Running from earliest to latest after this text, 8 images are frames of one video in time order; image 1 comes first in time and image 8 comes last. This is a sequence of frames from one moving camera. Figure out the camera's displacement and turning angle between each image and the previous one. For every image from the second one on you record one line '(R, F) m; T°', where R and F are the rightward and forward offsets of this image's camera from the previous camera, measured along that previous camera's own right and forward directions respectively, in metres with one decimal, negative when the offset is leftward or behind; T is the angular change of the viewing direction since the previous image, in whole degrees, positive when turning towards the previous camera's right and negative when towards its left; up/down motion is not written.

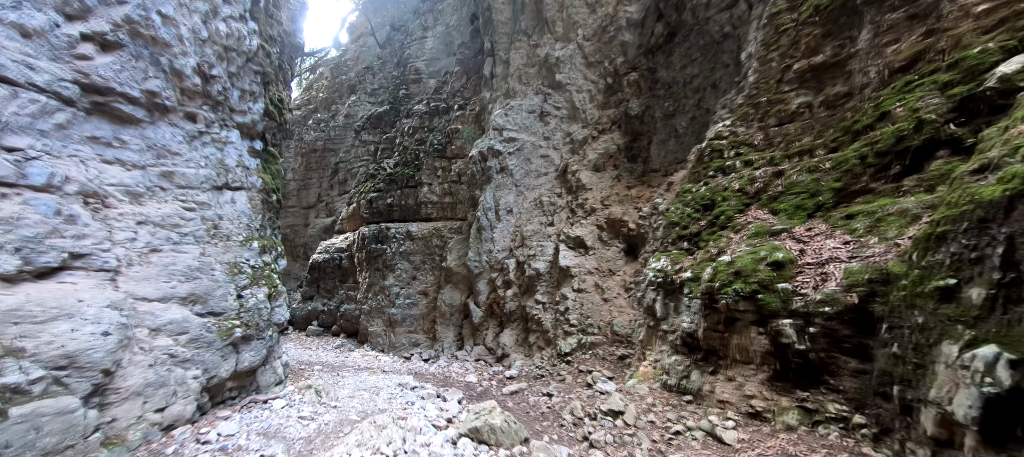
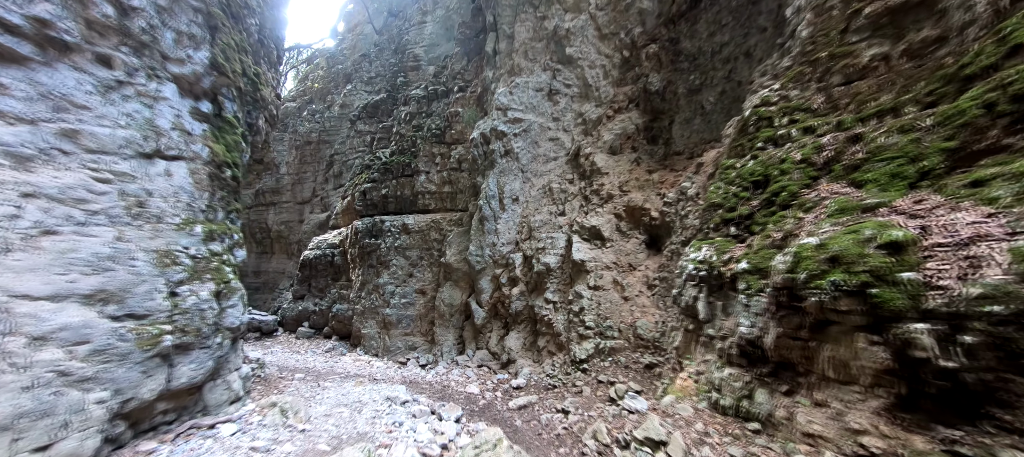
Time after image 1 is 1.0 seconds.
(-0.1, +1.1) m; -1°
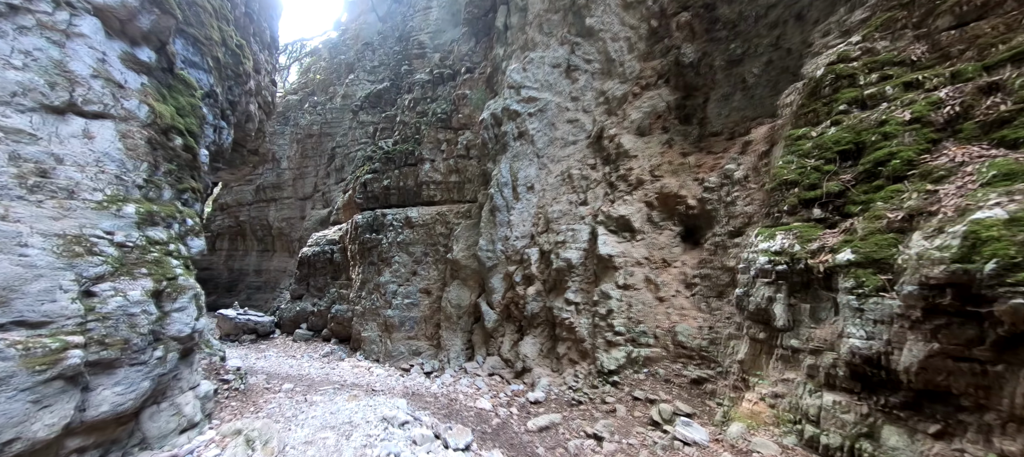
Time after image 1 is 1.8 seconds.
(-0.2, +1.0) m; -1°
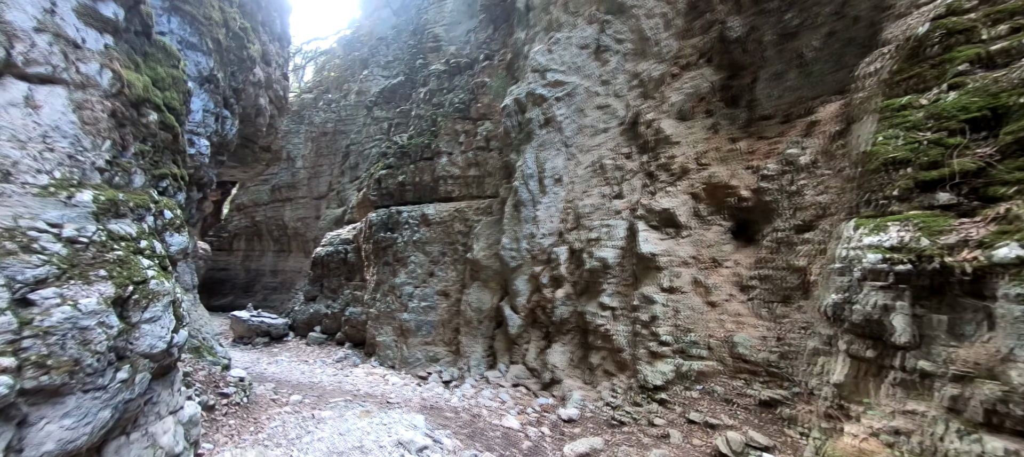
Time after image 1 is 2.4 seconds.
(-0.2, +0.7) m; -2°
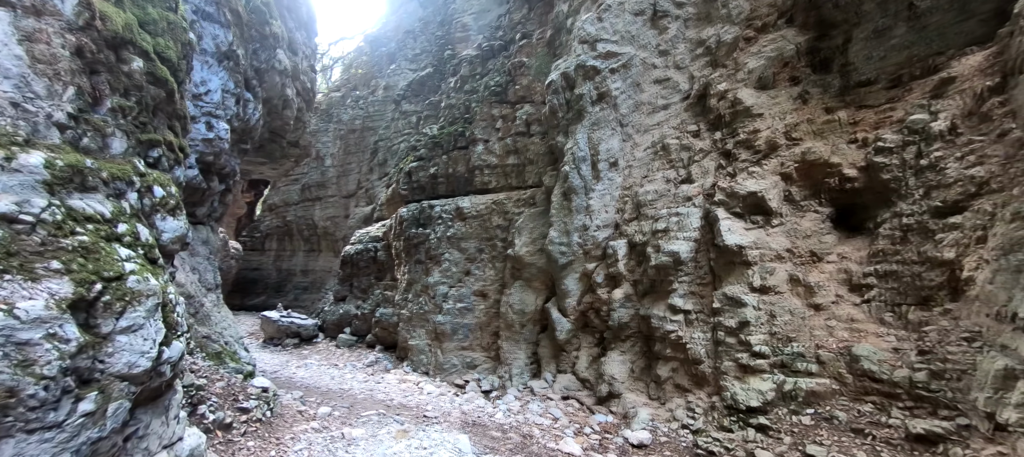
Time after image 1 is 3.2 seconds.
(-0.5, +0.8) m; -4°
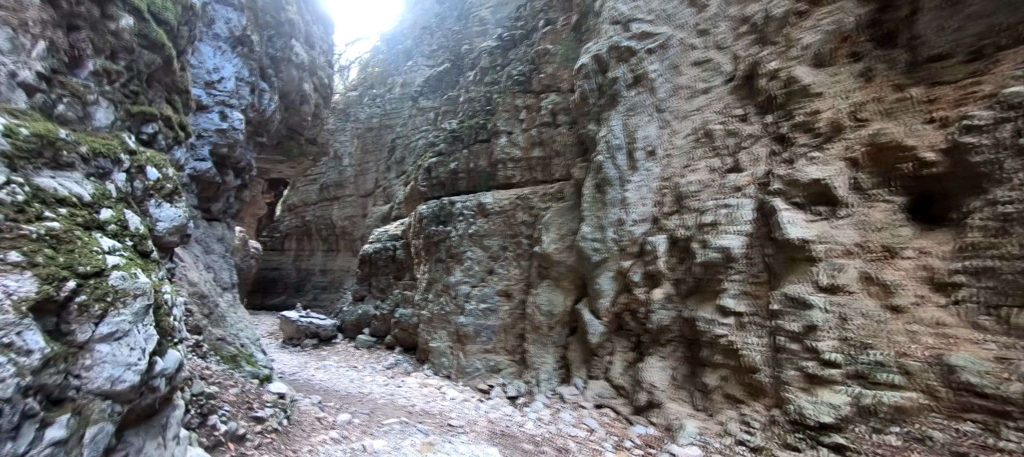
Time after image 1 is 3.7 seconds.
(-0.2, +0.4) m; -2°
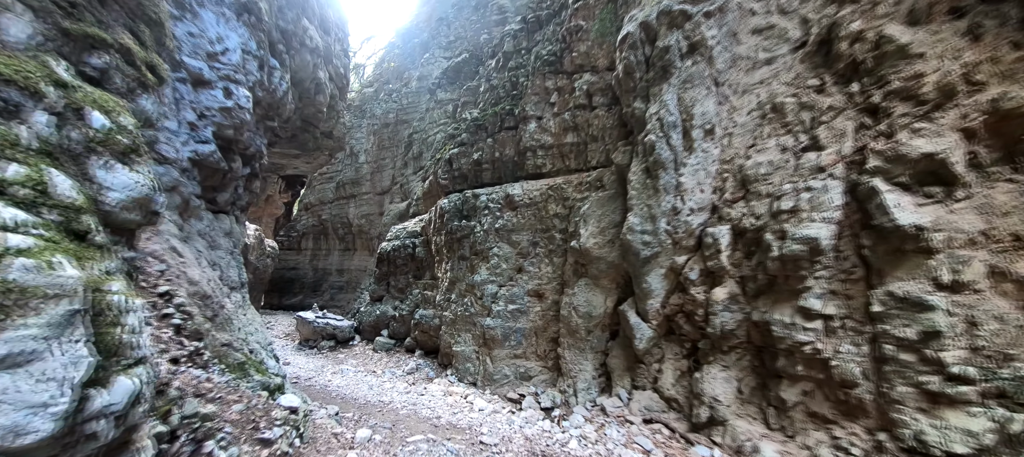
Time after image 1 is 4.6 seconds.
(-0.4, +0.6) m; -2°
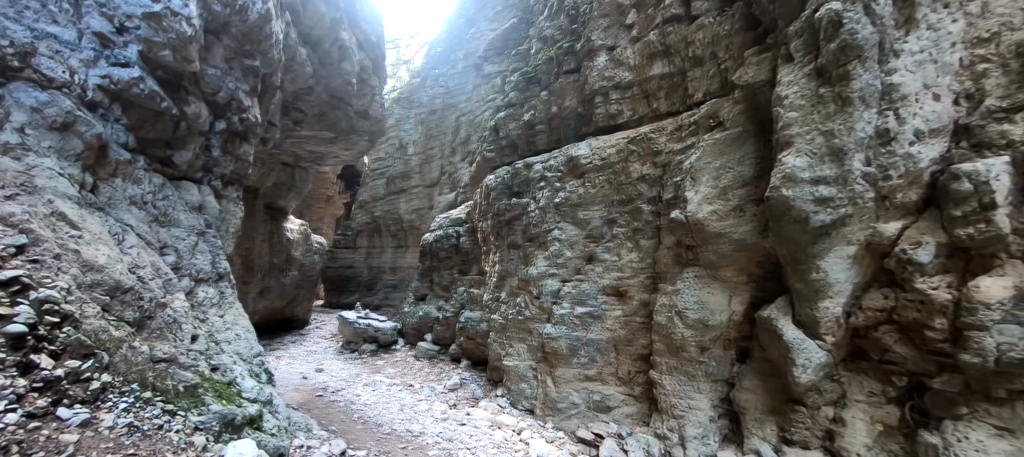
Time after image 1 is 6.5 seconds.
(-0.1, +1.8) m; -10°
